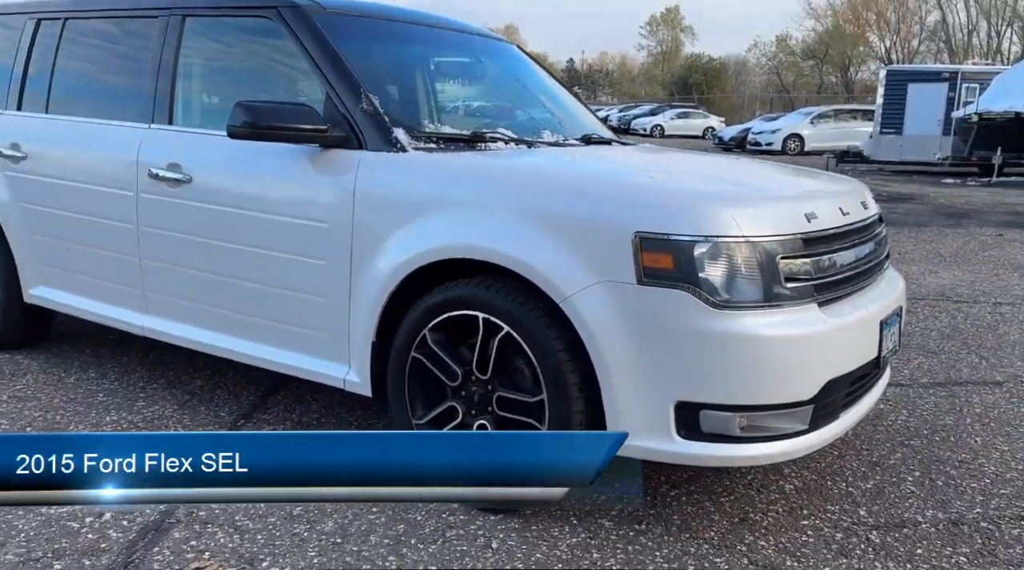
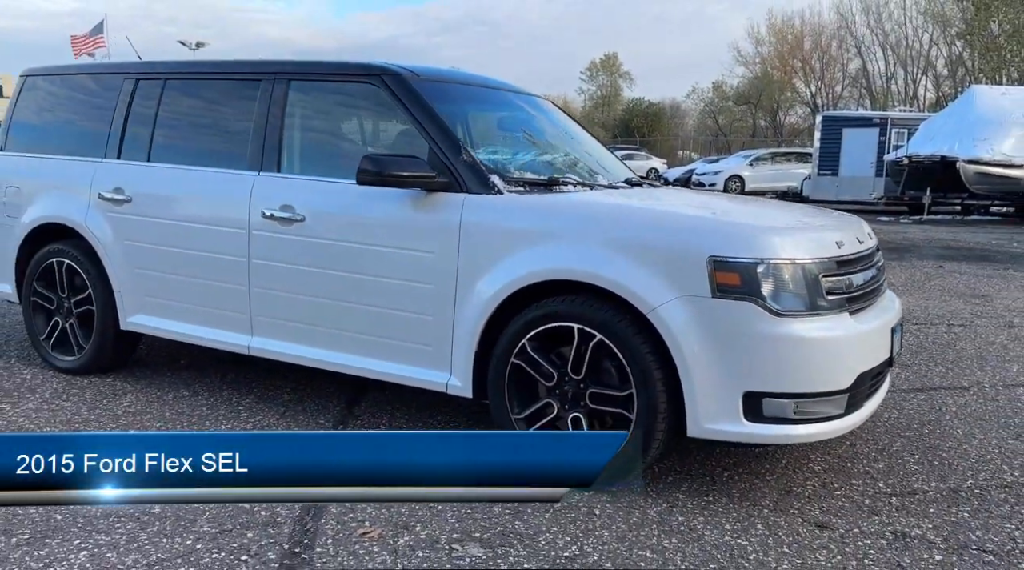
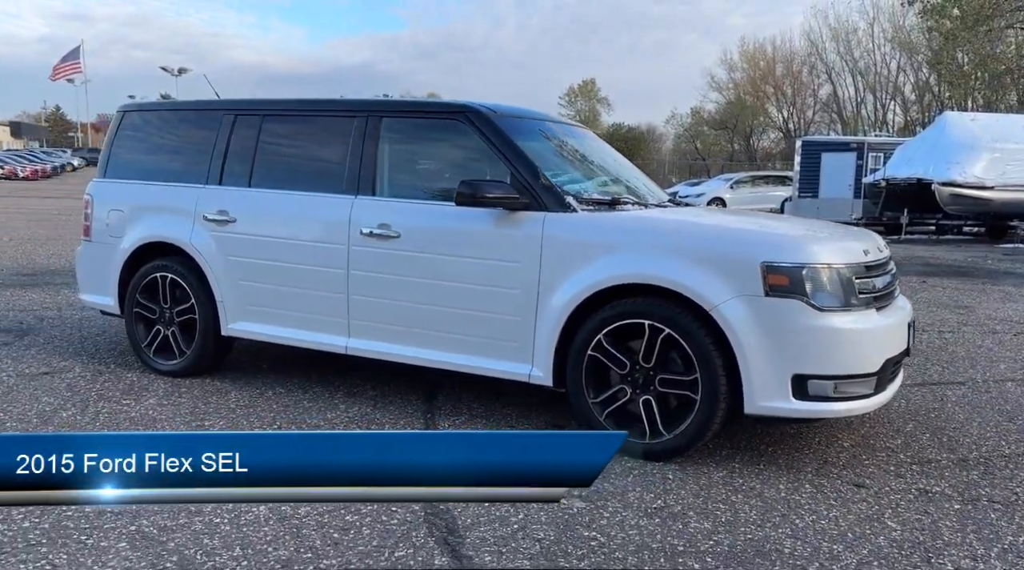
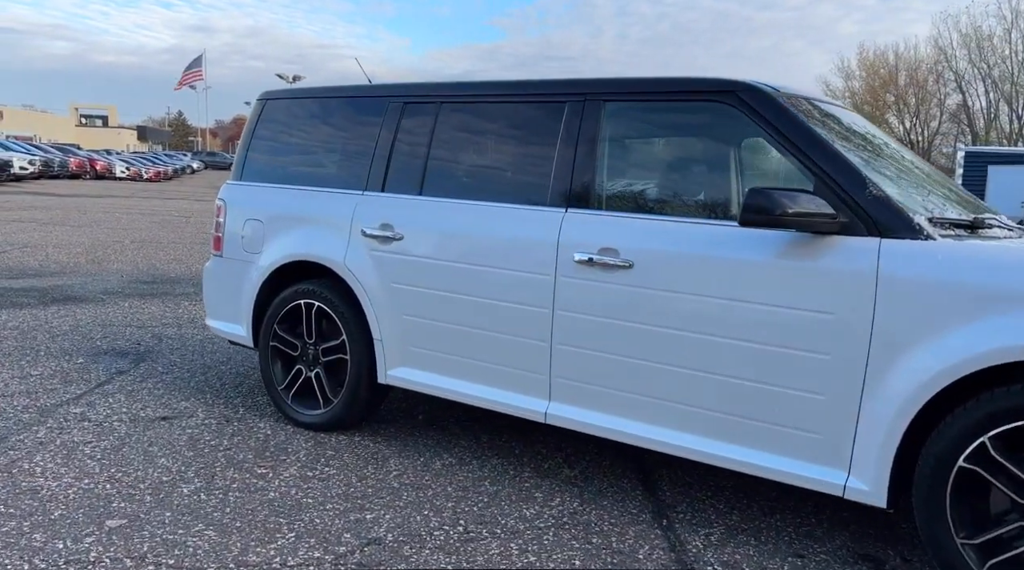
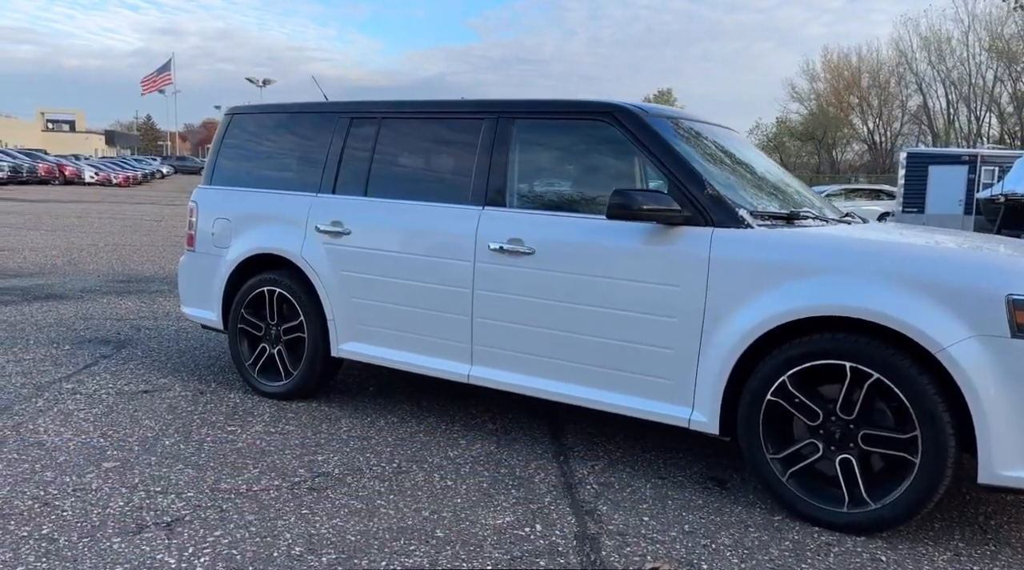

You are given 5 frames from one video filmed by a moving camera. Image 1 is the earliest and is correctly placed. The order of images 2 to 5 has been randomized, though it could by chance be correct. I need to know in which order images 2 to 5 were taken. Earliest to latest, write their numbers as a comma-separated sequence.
2, 3, 5, 4
